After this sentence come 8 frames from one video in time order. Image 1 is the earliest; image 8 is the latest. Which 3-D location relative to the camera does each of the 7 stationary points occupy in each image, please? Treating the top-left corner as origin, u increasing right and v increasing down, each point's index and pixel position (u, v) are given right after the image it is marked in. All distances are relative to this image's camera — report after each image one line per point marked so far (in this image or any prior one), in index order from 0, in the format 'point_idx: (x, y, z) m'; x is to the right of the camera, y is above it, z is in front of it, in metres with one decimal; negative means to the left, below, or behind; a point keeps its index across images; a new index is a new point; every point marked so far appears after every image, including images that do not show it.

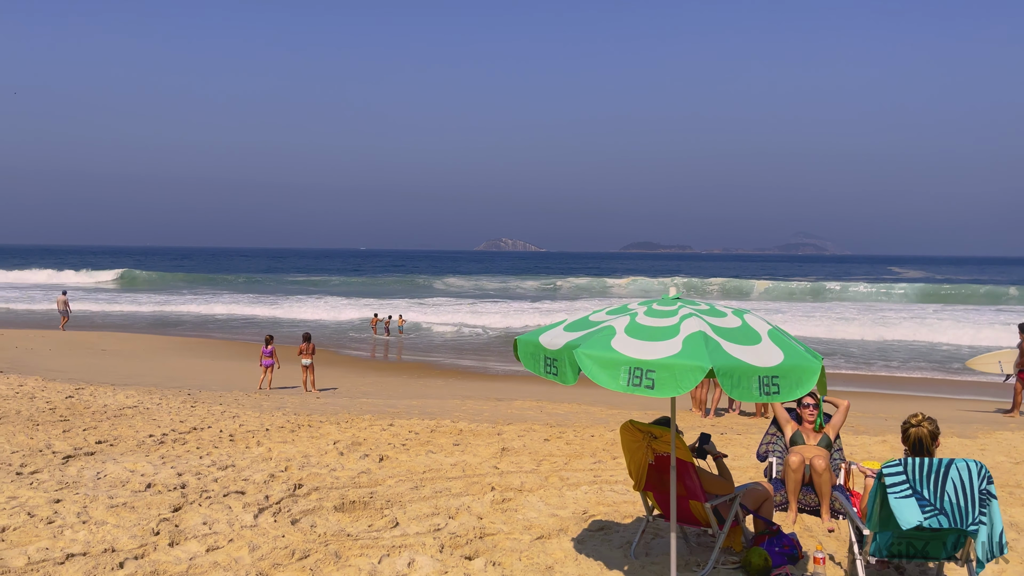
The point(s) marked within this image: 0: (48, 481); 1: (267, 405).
0: (-2.8, -1.2, +4.8) m
1: (-2.9, -1.4, +9.4) m
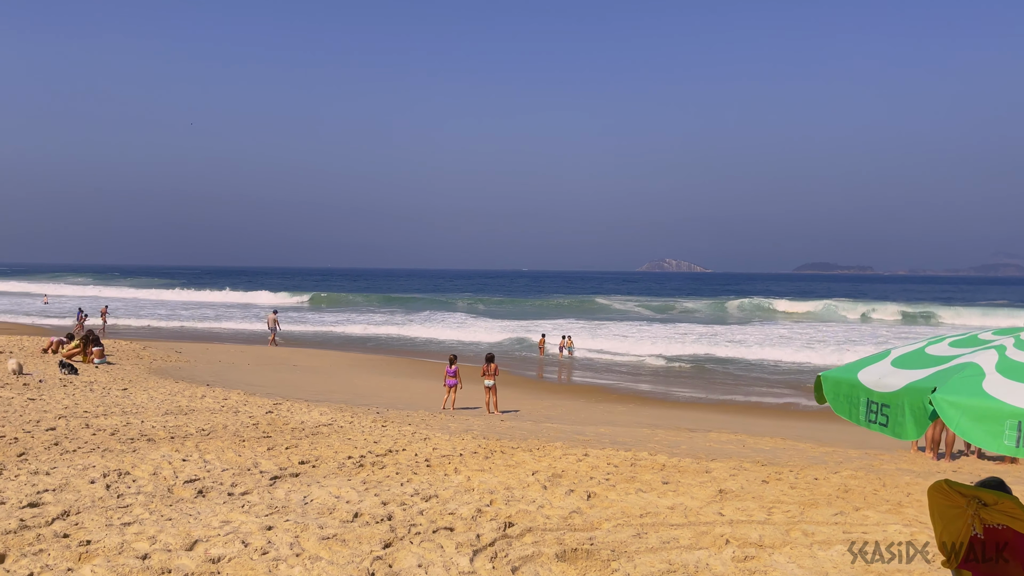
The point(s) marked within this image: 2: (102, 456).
0: (-1.5, -1.3, +4.7) m
1: (-0.7, -1.6, +9.2) m
2: (-3.1, -1.3, +5.9) m
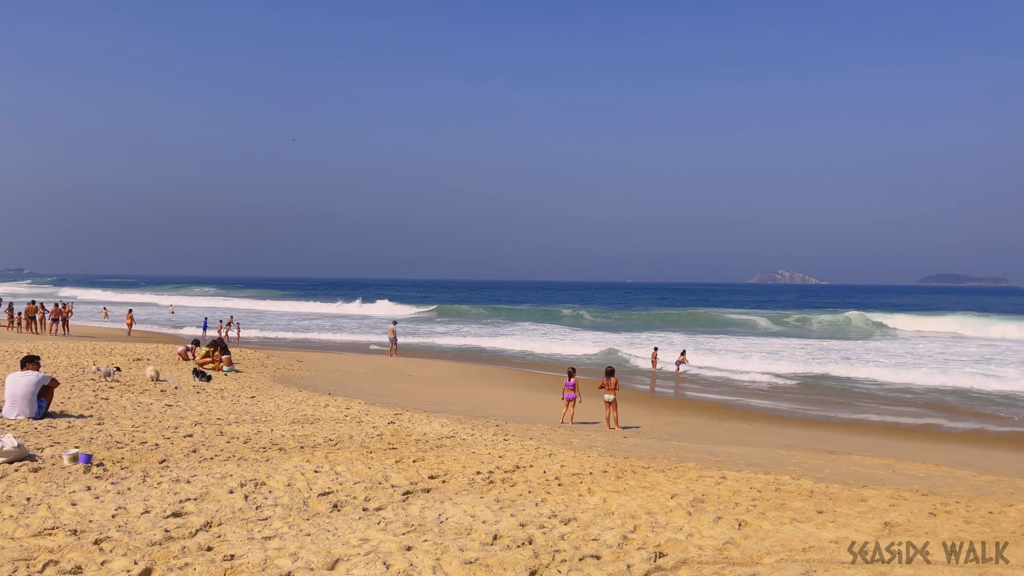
0: (-0.7, -1.3, +4.5) m
1: (+0.7, -1.7, +8.9) m
2: (-2.1, -1.3, +6.0) m
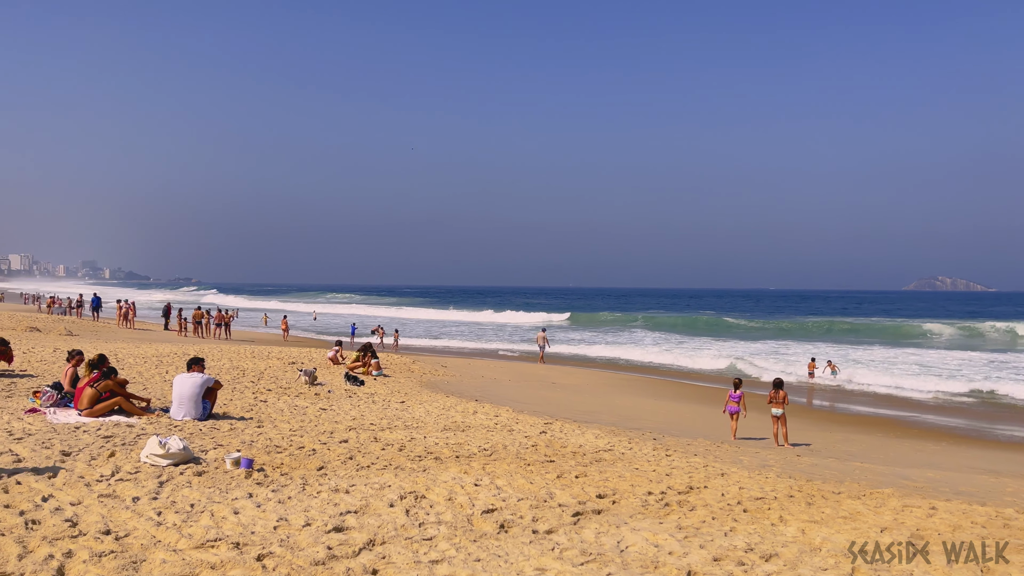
0: (+0.3, -1.3, +4.1) m
1: (+2.4, -1.8, +8.2) m
2: (-0.8, -1.3, +5.7) m
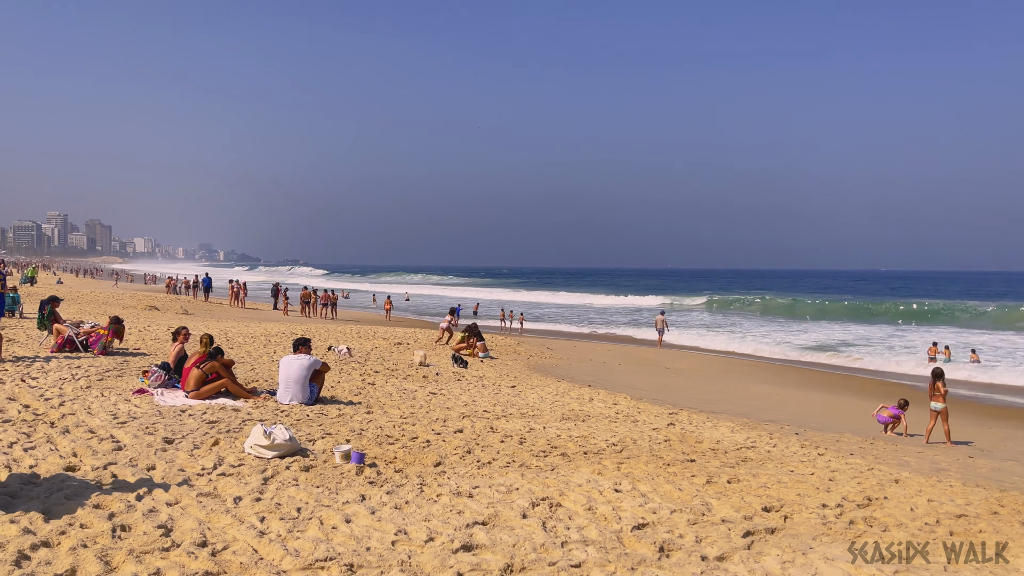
0: (+1.0, -1.2, +3.2) m
1: (+3.6, -1.6, +7.1) m
2: (+0.1, -1.2, +5.0) m
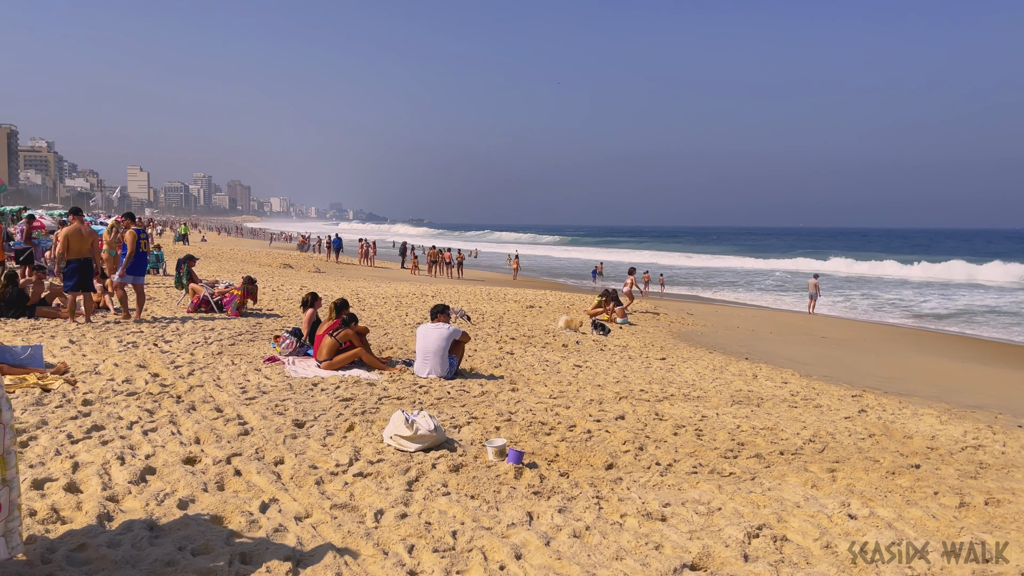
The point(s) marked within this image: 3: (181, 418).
0: (+1.7, -1.1, +2.1) m
1: (+4.8, -1.3, +5.5) m
2: (+1.0, -1.0, +4.0) m
3: (-2.0, -0.8, +4.7) m
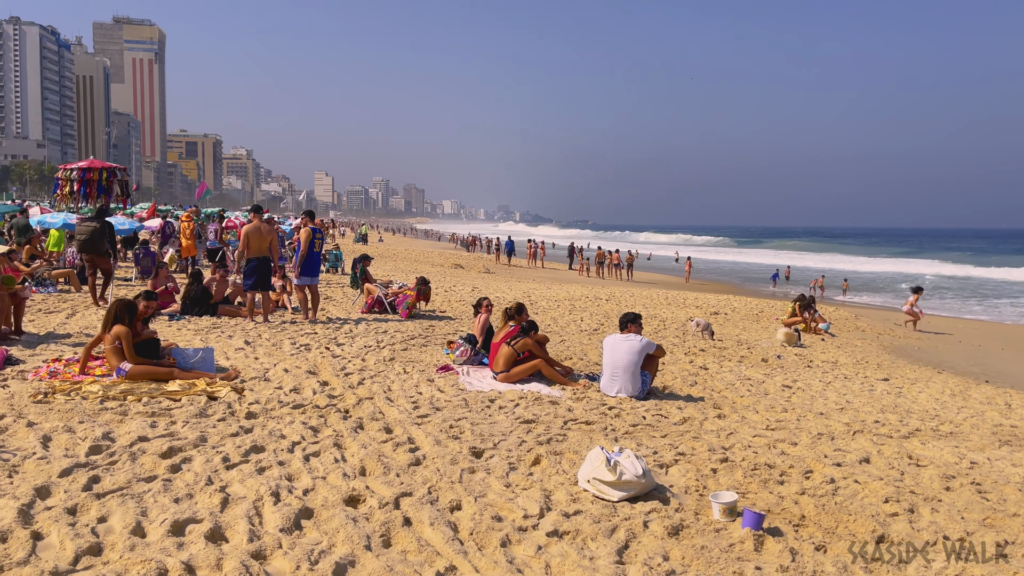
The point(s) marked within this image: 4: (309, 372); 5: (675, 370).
0: (+2.2, -1.2, +0.8) m
1: (+5.9, -1.4, +3.5) m
2: (+1.9, -1.1, +2.8) m
3: (-0.9, -0.8, +4.2) m
4: (-1.5, -0.6, +5.9) m
5: (+1.6, -0.8, +7.6) m
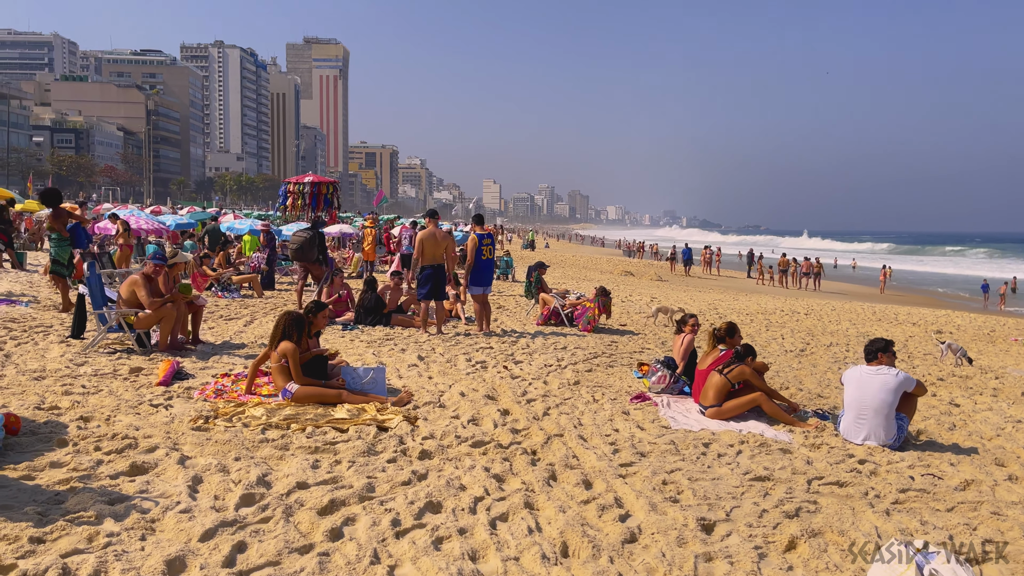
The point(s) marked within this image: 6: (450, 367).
0: (+2.4, -1.3, -0.5) m
1: (+6.6, -1.6, +1.4) m
2: (+2.6, -1.2, +1.5) m
3: (+0.1, -0.9, +3.3) m
4: (-0.2, -0.7, +5.2) m
5: (+3.2, -0.9, +6.3) m
6: (-0.5, -0.6, +6.2) m
